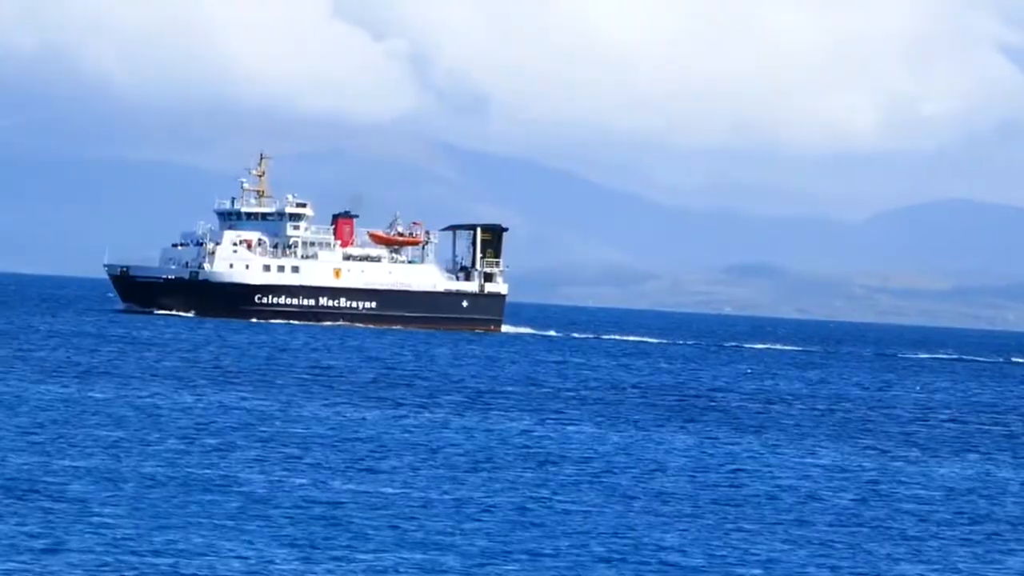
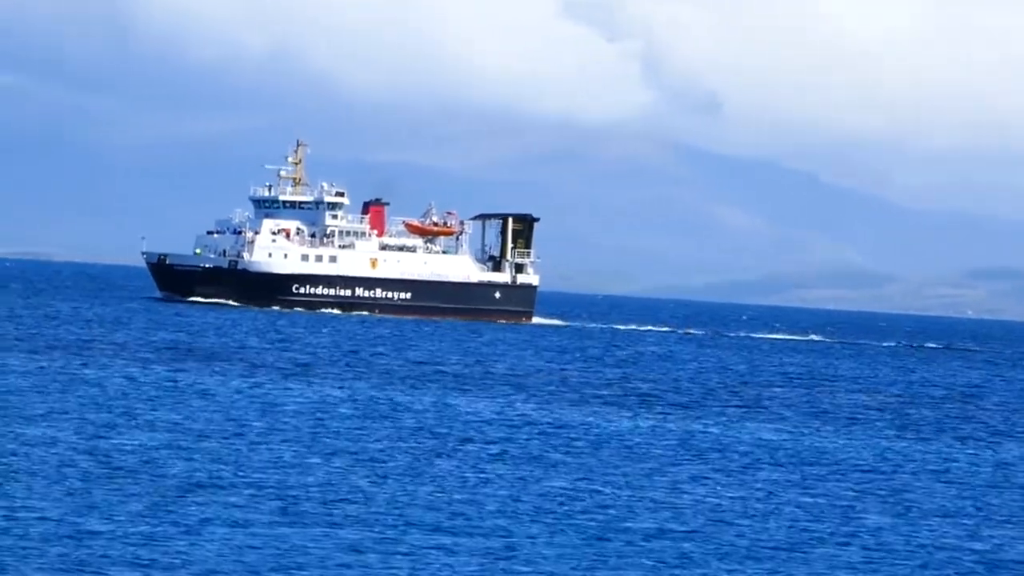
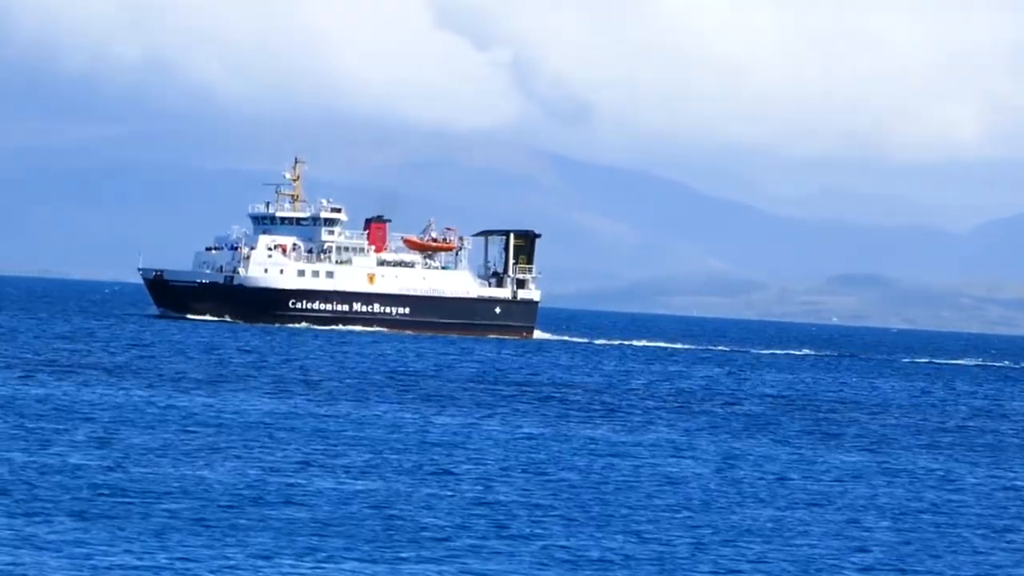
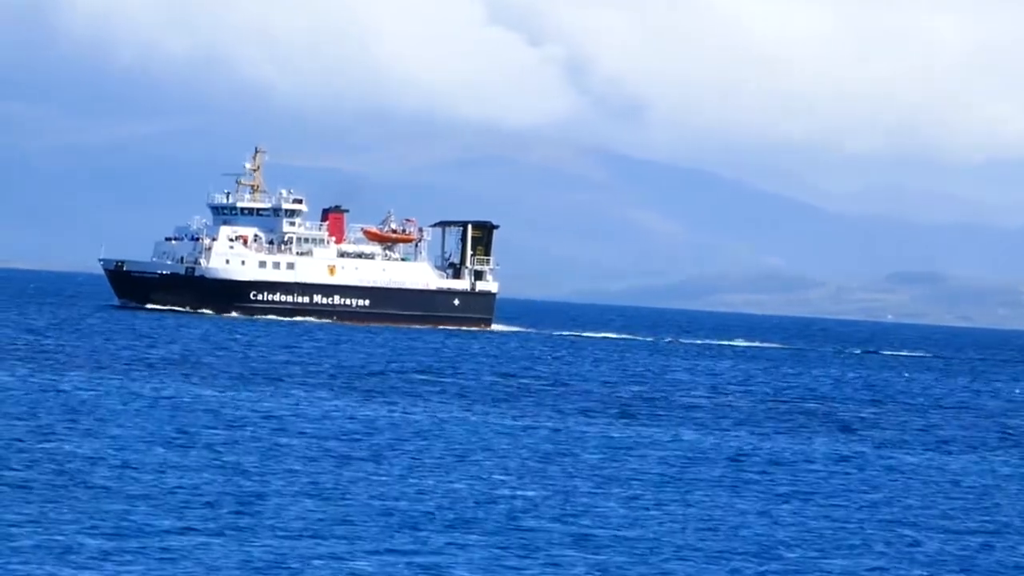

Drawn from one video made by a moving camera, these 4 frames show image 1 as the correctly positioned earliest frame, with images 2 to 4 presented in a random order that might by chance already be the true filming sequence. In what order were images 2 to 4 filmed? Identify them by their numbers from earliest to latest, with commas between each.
3, 4, 2
